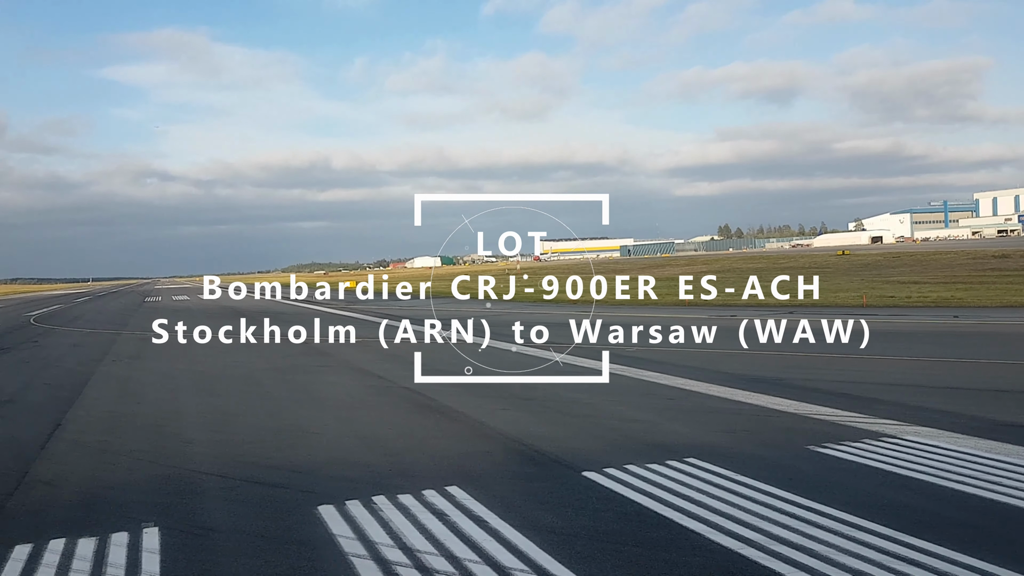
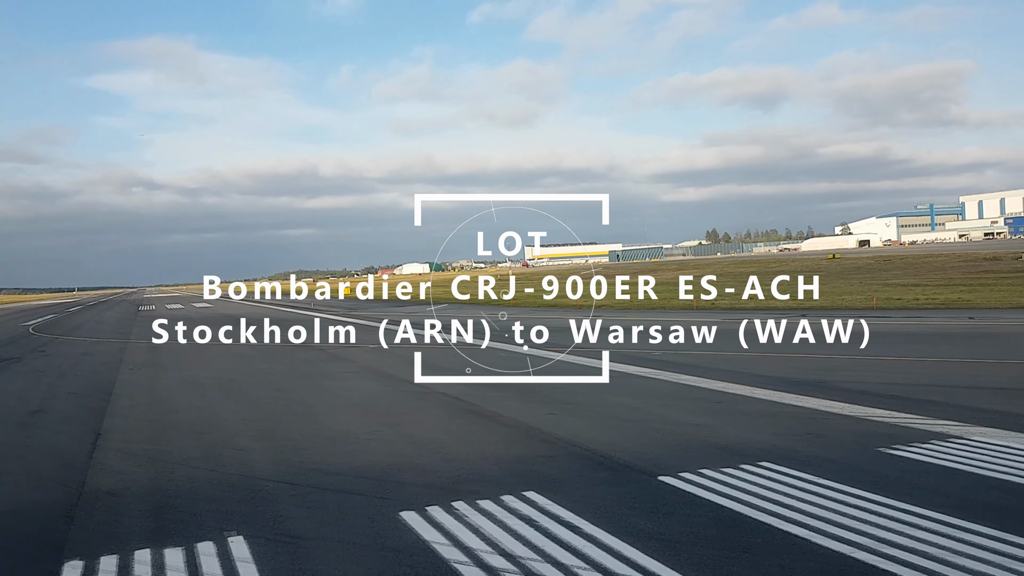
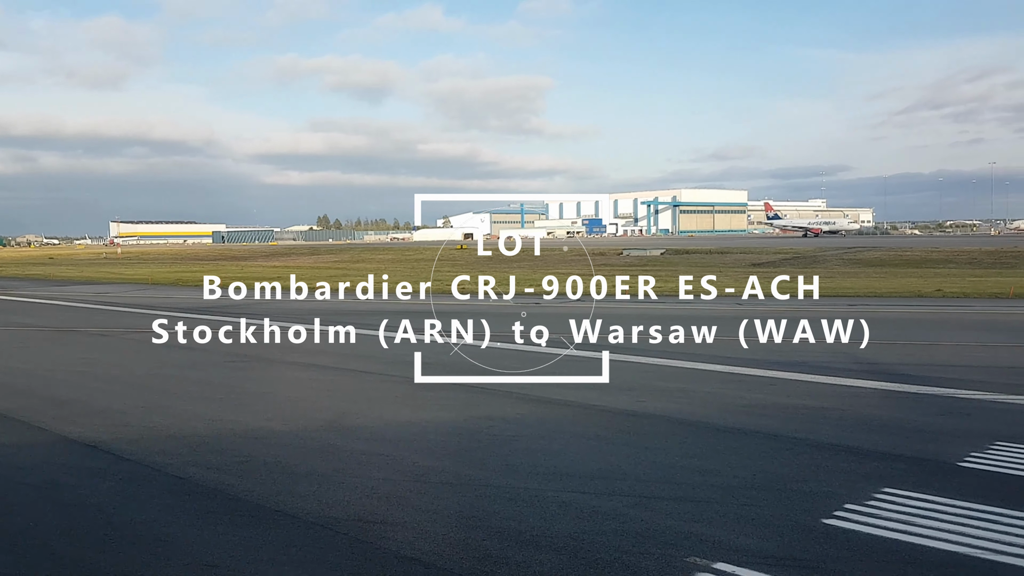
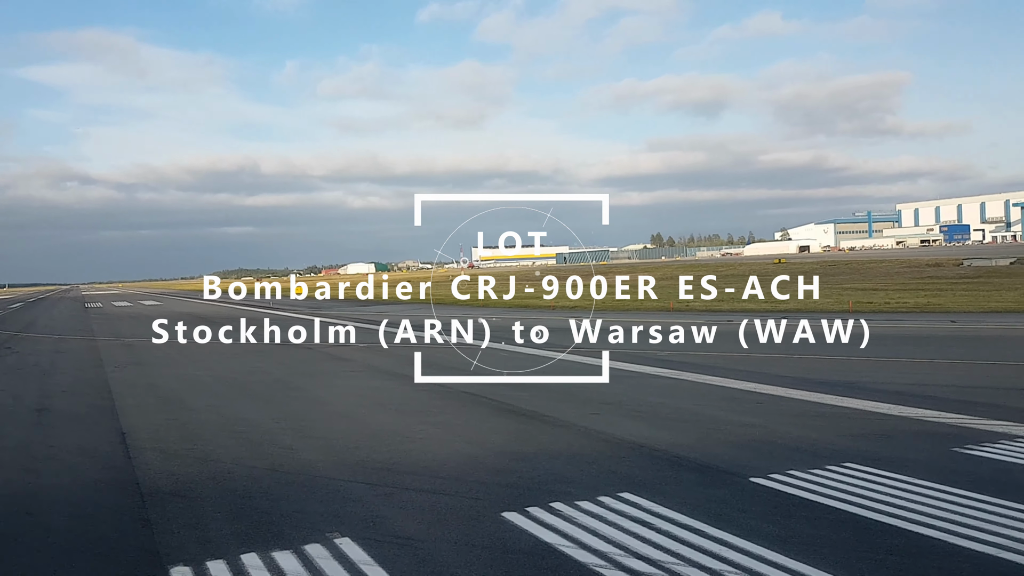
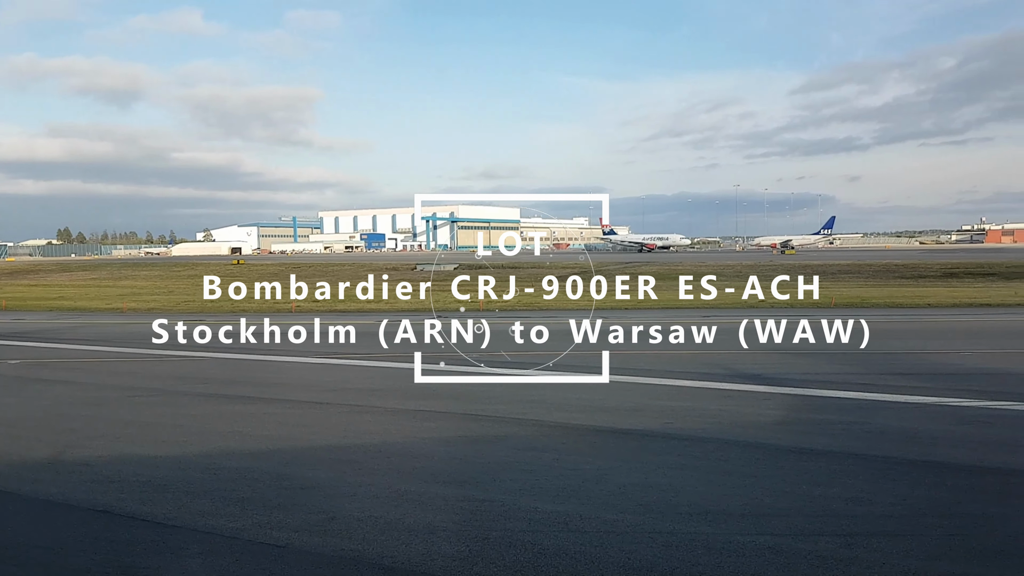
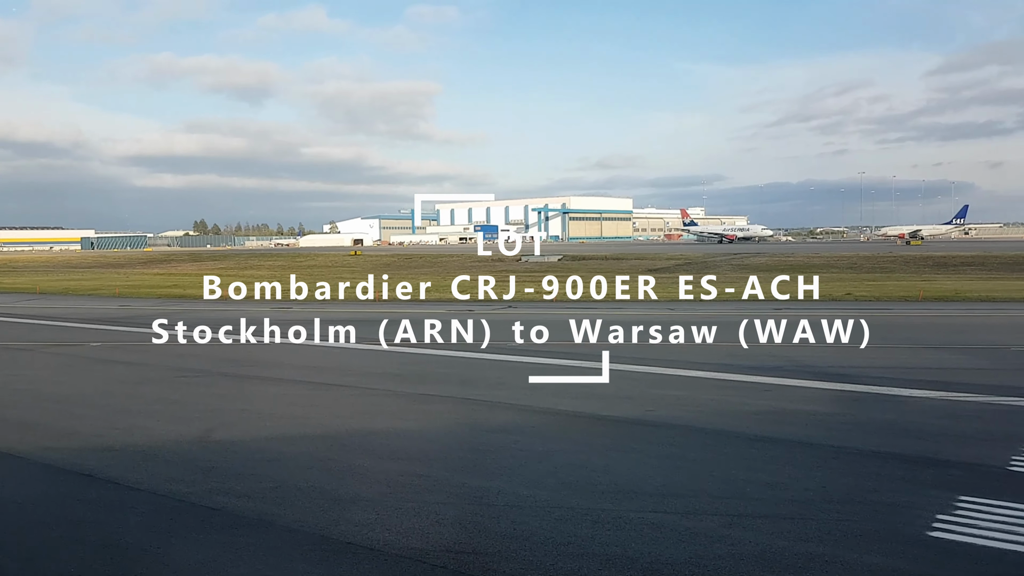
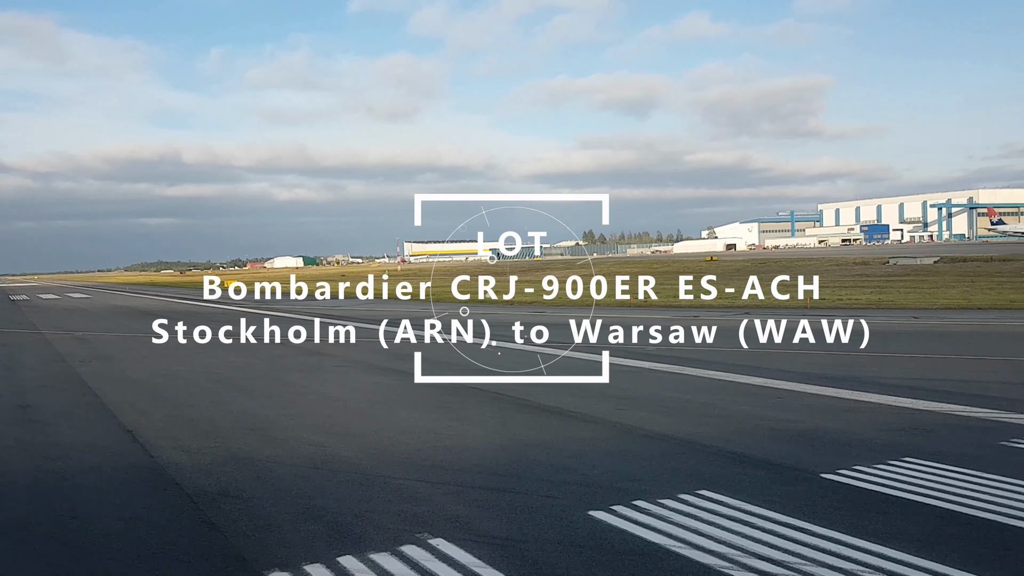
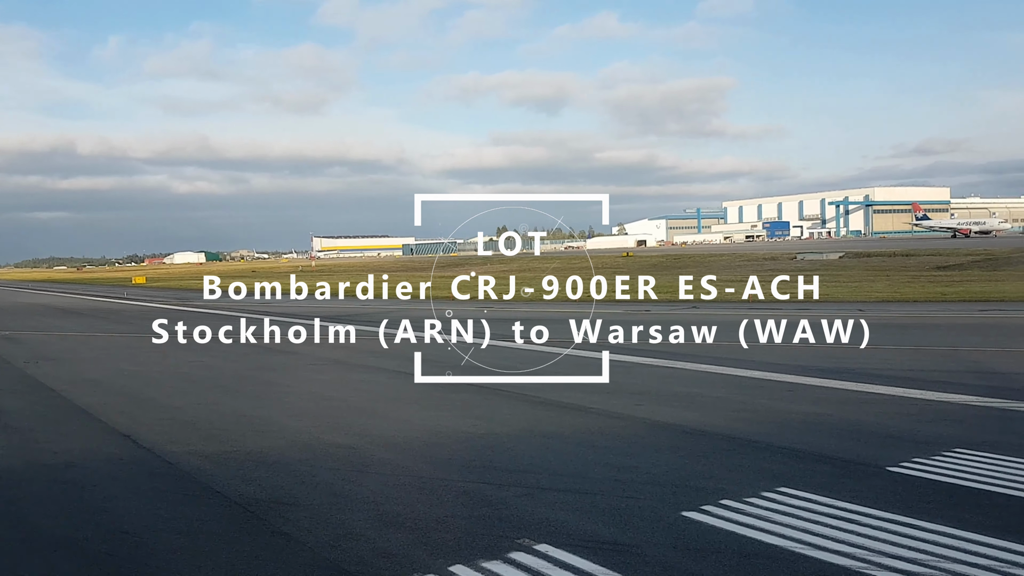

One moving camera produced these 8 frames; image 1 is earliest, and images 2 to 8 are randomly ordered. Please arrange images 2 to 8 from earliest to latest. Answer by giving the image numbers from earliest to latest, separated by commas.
2, 4, 7, 8, 3, 6, 5
